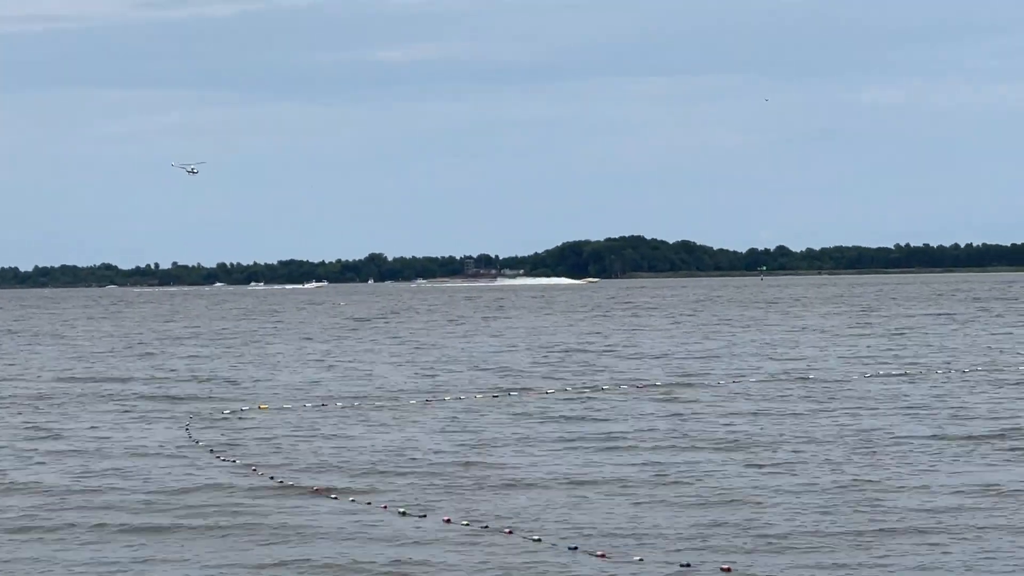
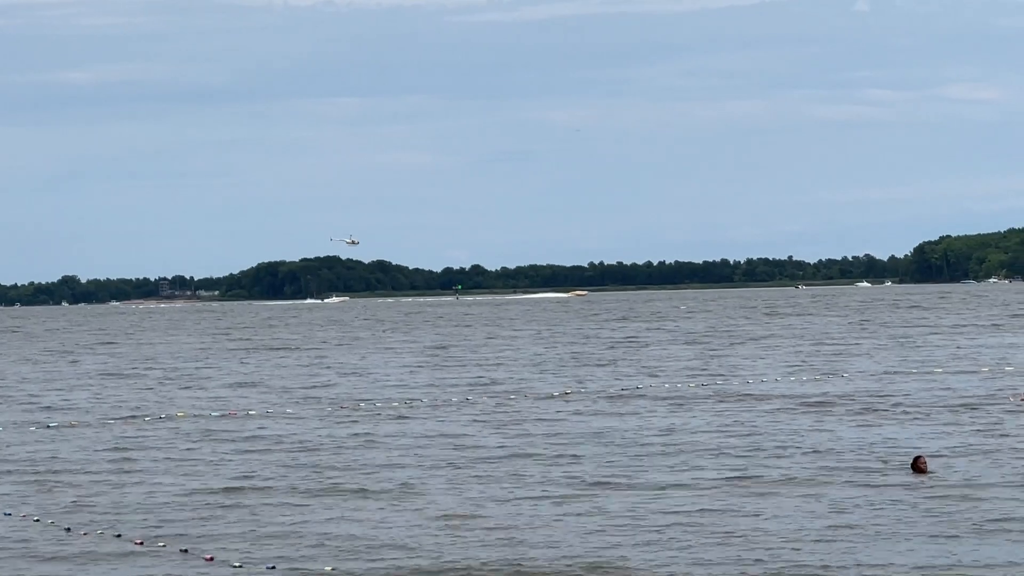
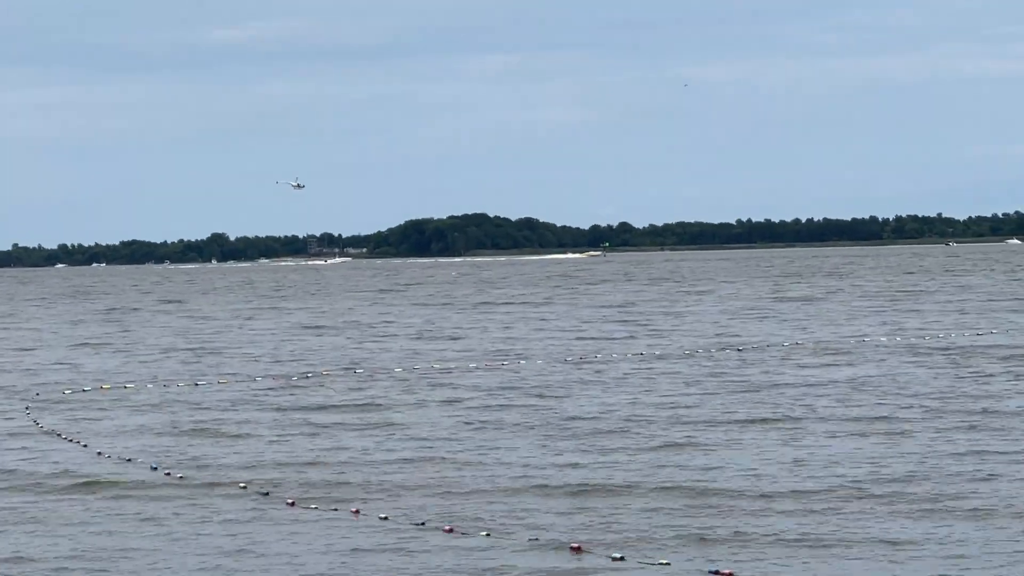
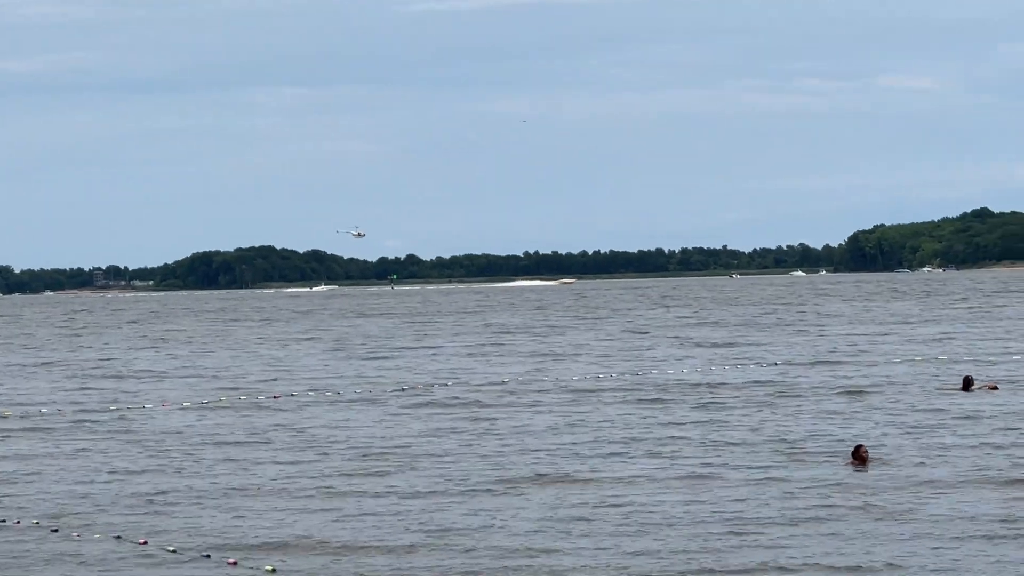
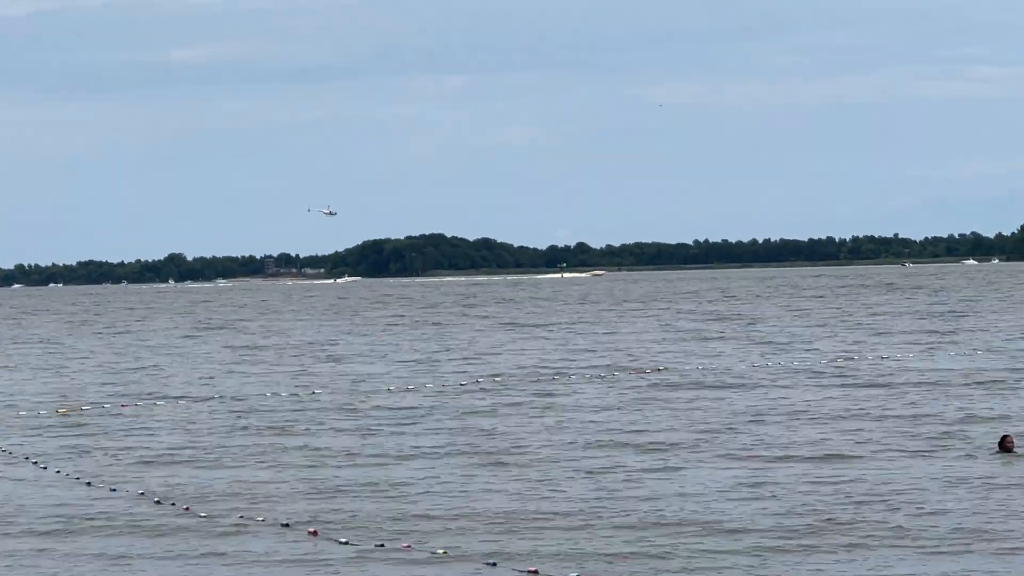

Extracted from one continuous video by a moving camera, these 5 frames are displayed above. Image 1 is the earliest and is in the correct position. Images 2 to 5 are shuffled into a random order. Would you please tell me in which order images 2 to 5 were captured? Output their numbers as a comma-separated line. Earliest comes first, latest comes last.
3, 5, 2, 4
